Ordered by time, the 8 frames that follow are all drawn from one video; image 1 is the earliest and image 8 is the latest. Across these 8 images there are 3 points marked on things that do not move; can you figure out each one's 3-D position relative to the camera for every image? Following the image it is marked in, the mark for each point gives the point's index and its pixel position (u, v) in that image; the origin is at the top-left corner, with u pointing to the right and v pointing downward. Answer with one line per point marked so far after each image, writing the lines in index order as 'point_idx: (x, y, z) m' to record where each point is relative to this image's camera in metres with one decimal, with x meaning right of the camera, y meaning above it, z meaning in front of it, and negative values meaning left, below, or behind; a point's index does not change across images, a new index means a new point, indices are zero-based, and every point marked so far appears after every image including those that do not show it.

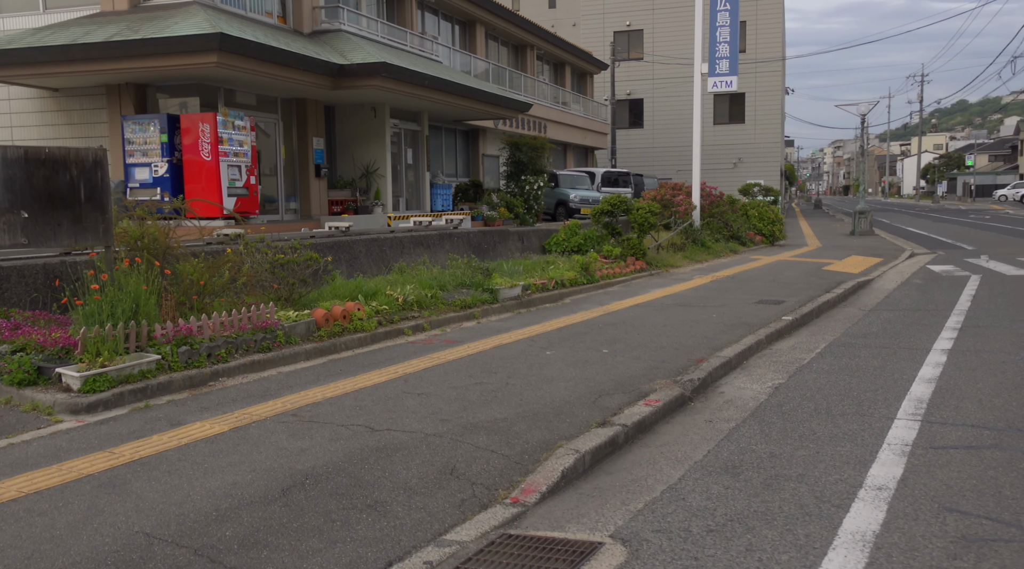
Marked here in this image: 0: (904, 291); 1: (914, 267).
0: (+6.4, -0.1, +12.7) m
1: (+8.7, +0.4, +17.0) m
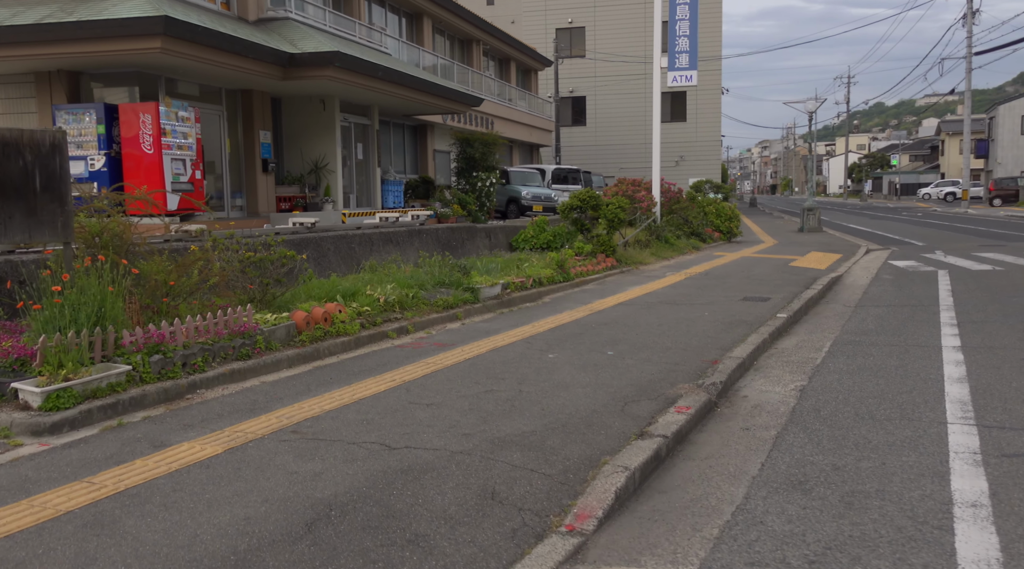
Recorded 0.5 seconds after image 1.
0: (+5.9, -0.1, +12.7) m
1: (+7.9, +0.5, +17.2) m
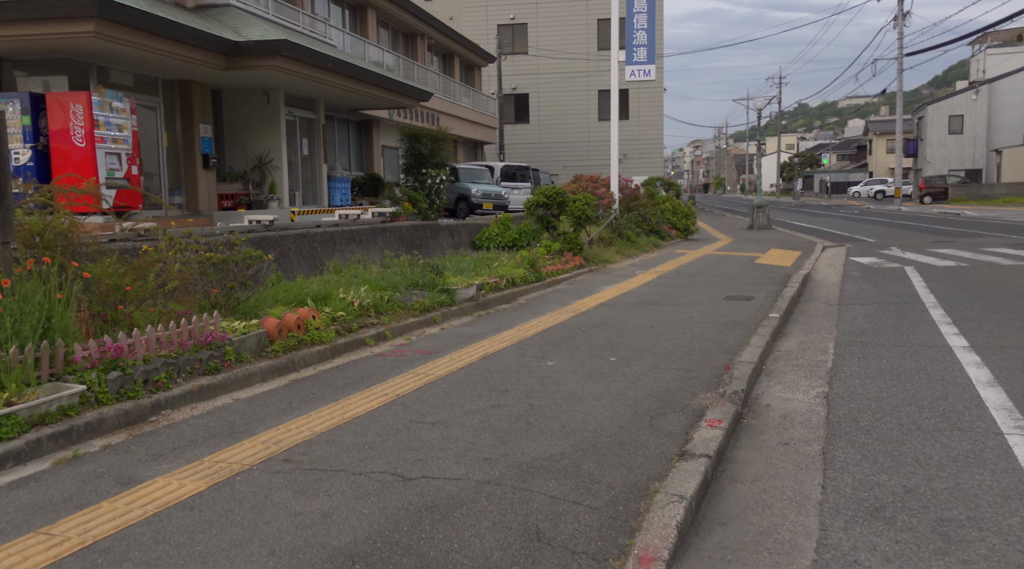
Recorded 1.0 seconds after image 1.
0: (+5.5, 0.0, +12.6) m
1: (+7.1, +0.5, +17.2) m
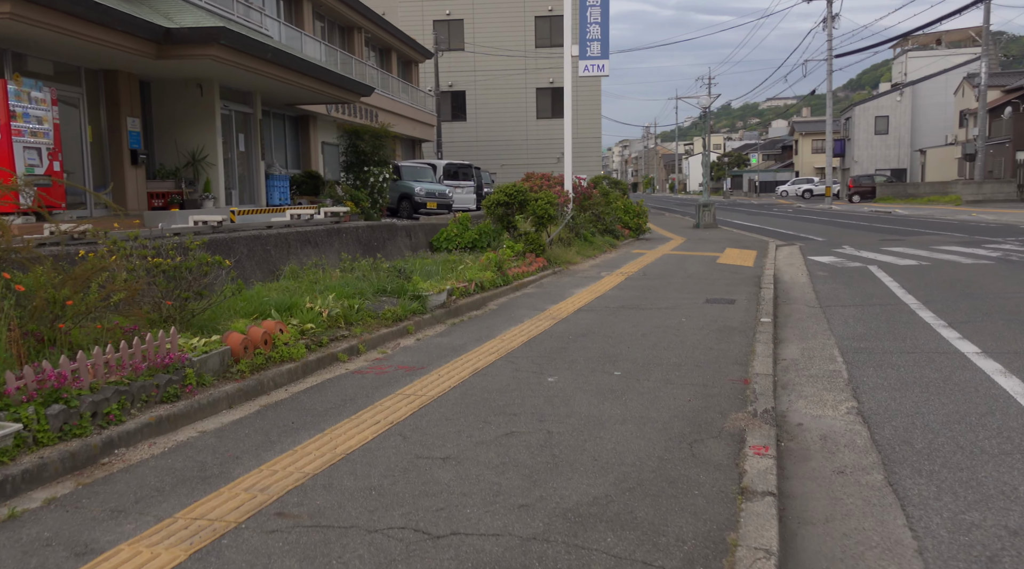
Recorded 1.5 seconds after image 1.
0: (+4.9, 0.0, +12.4) m
1: (+6.2, +0.6, +17.1) m
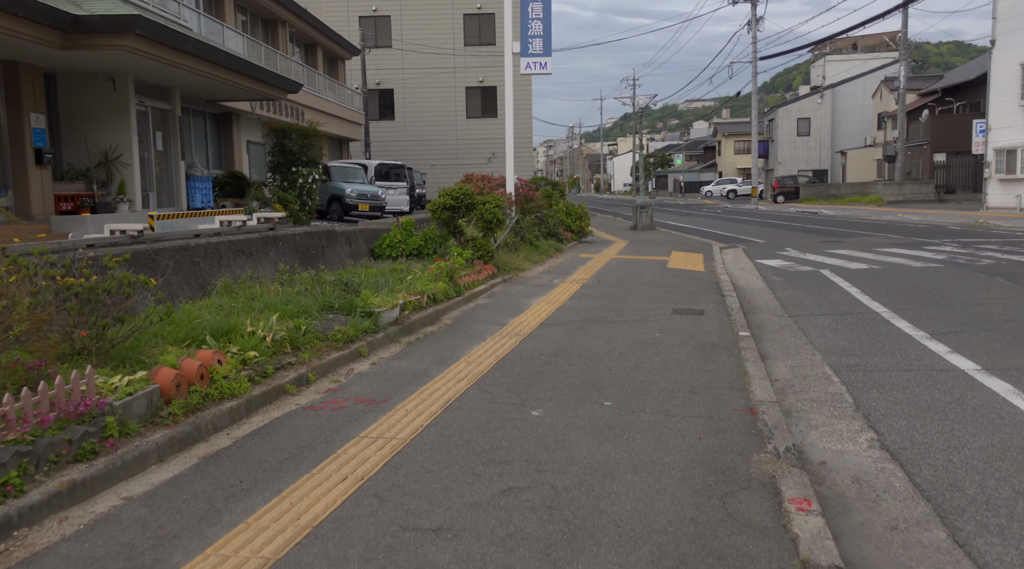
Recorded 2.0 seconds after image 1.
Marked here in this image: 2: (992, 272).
0: (+4.2, -0.1, +12.1) m
1: (+5.0, +0.5, +16.9) m
2: (+7.9, +0.2, +13.0) m
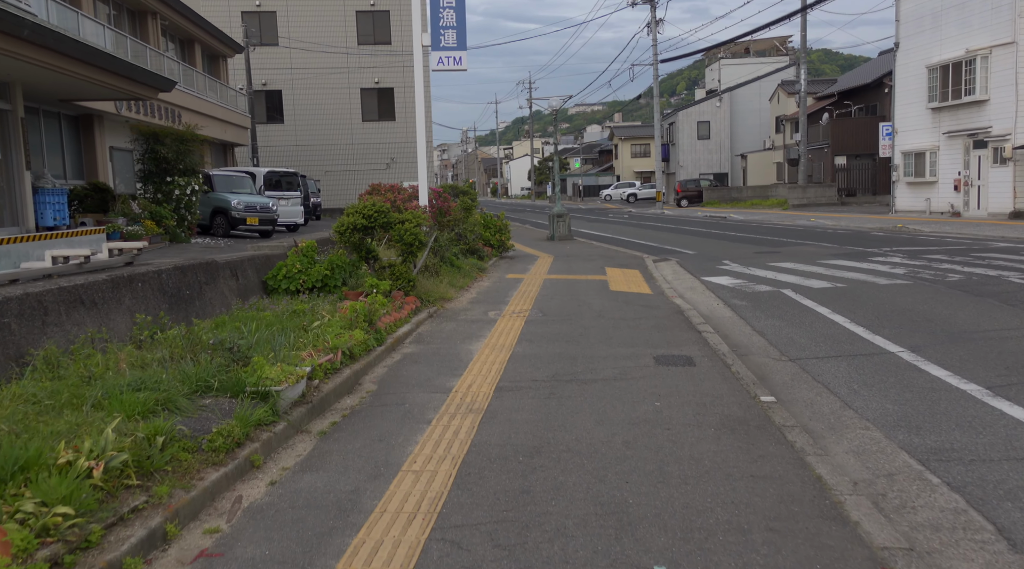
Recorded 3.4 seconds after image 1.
0: (+3.3, -0.5, +10.4) m
1: (+3.4, +0.1, +15.3) m
2: (+6.8, -0.1, +11.8) m
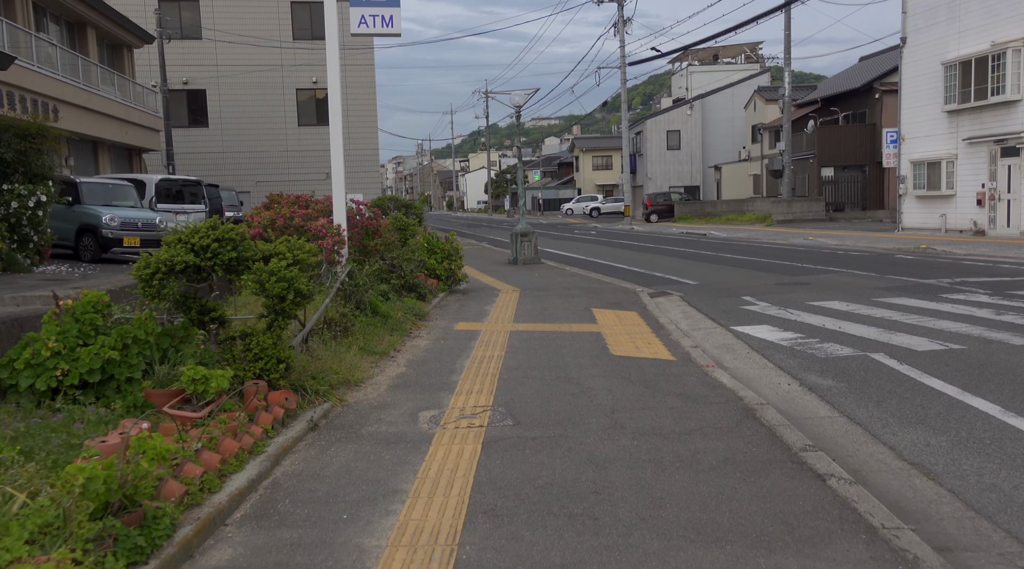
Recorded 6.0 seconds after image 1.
0: (+2.9, -1.1, +5.9) m
1: (+2.8, -0.6, +10.8) m
2: (+6.4, -0.7, +7.5) m
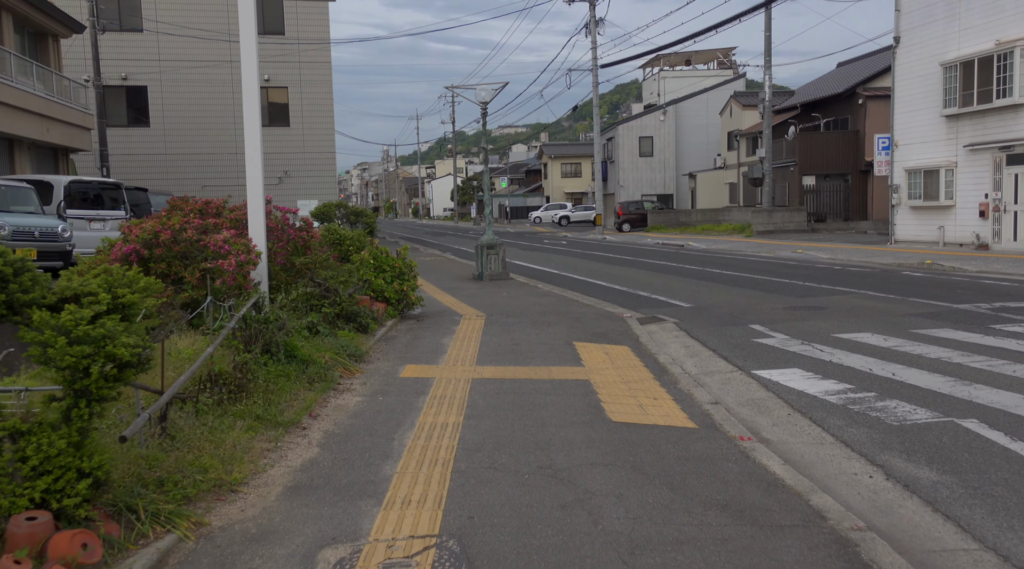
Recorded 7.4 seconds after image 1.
0: (+2.7, -1.4, +3.6) m
1: (+2.4, -1.0, +8.4) m
2: (+6.1, -1.1, +5.4) m
